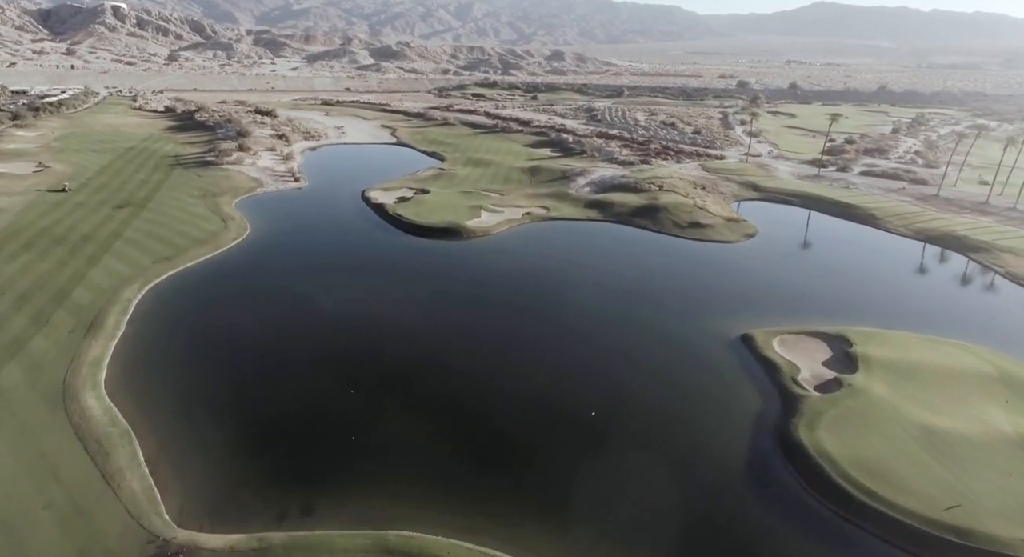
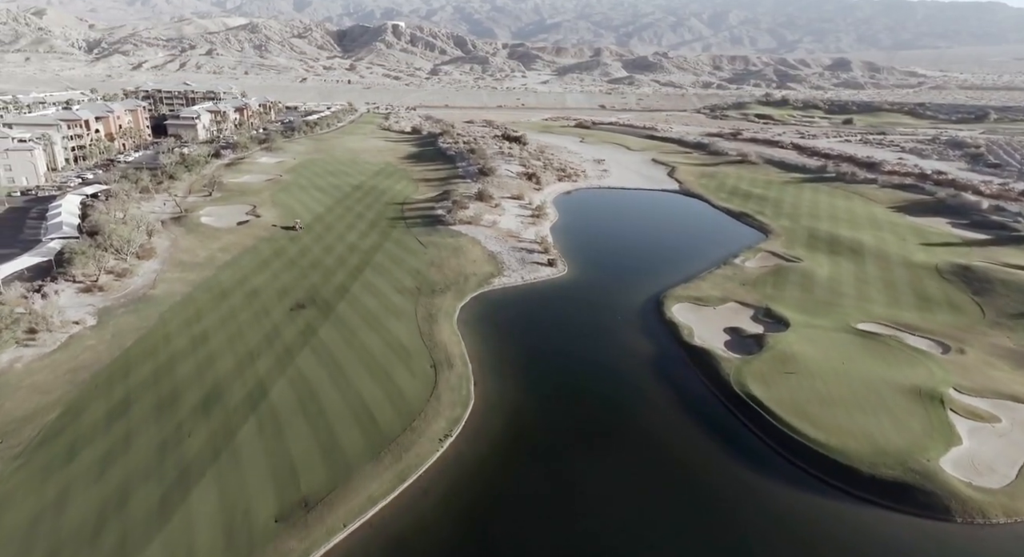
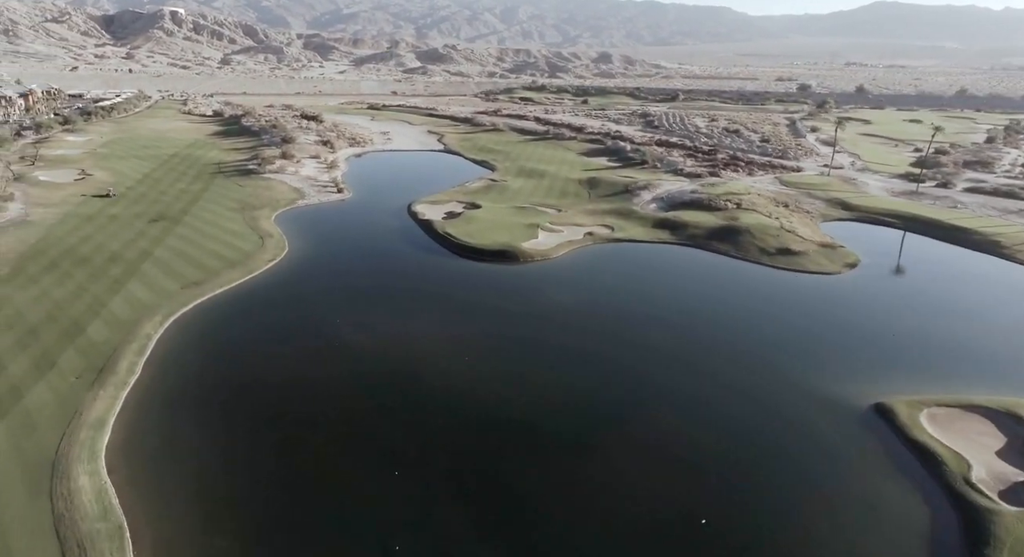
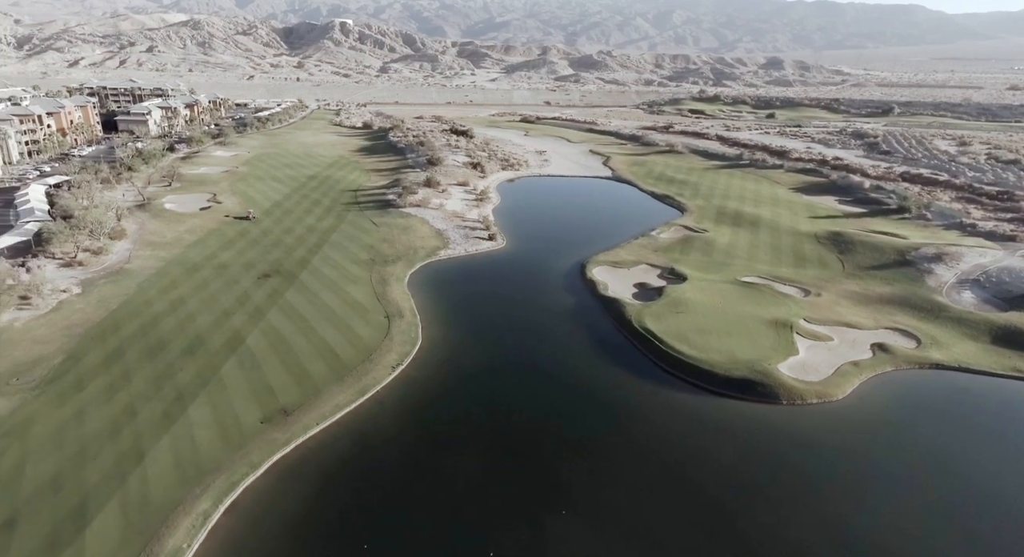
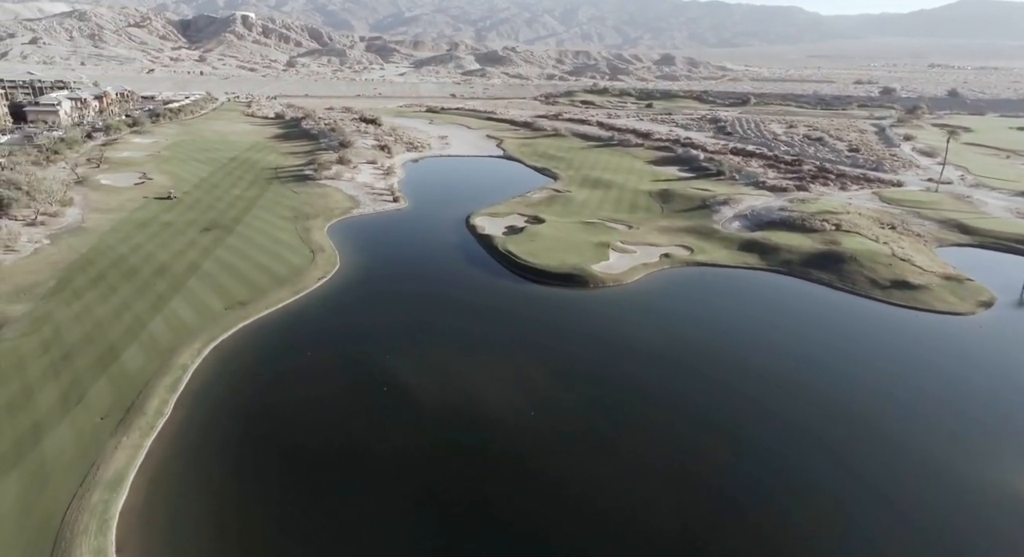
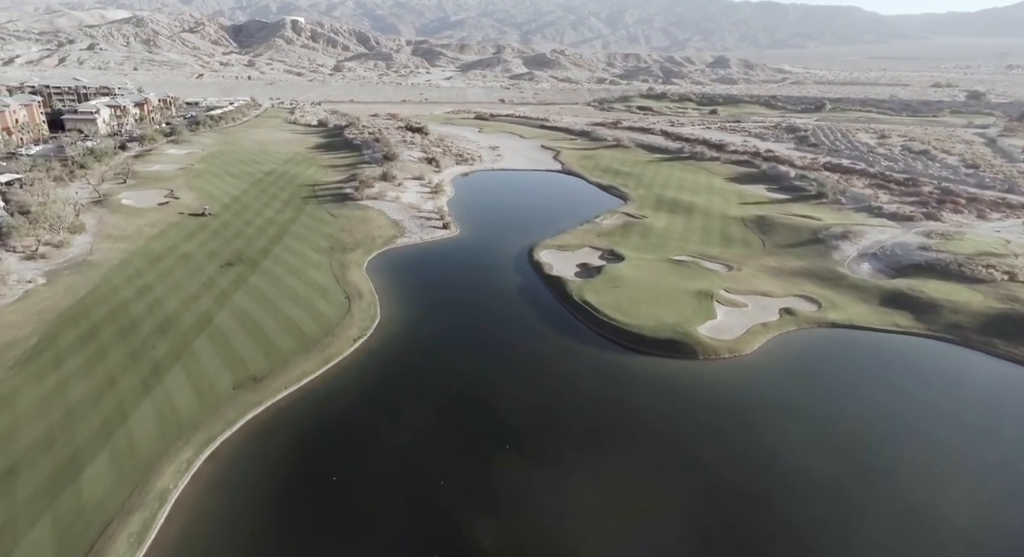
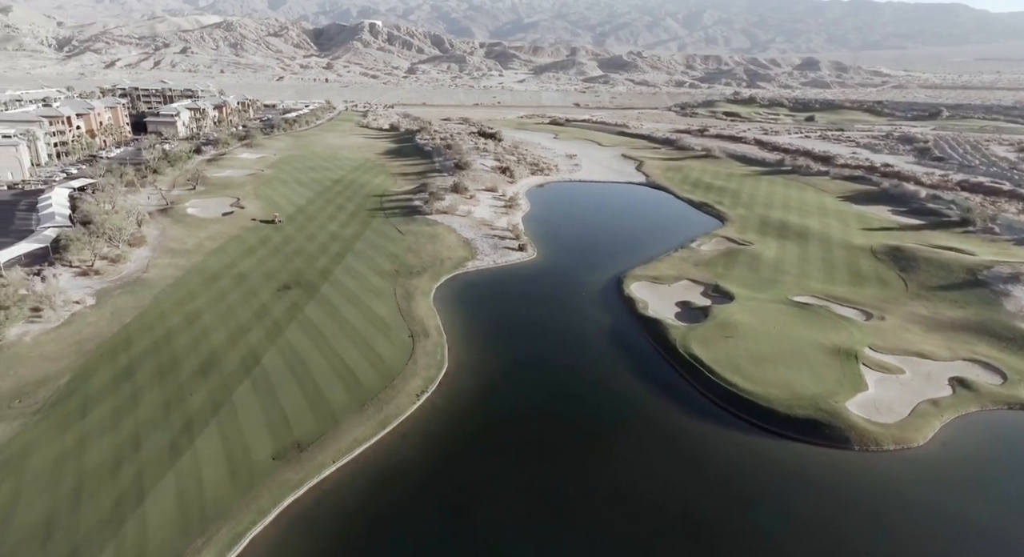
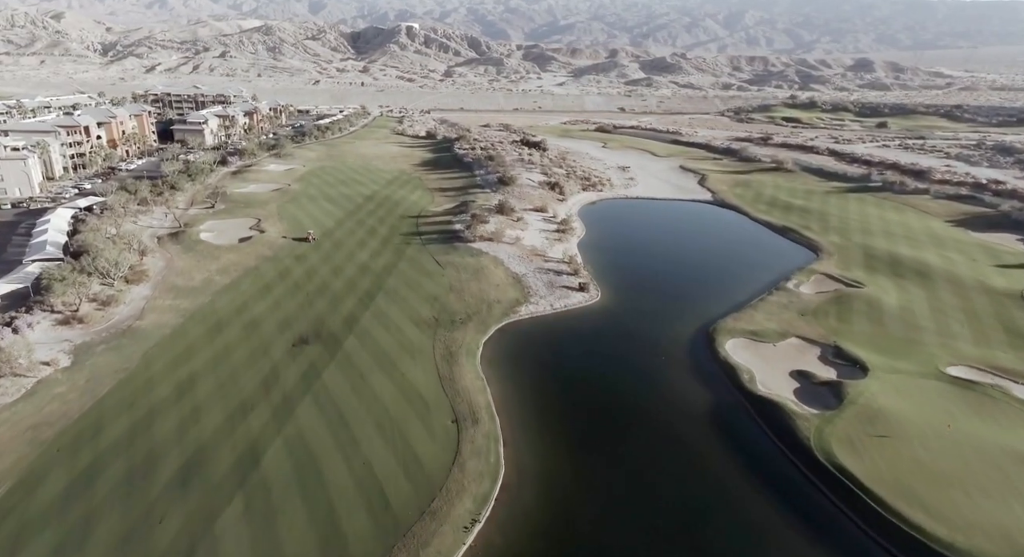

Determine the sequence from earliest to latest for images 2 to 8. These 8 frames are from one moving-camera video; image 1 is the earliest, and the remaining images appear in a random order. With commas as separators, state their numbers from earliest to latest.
3, 5, 6, 4, 7, 2, 8
